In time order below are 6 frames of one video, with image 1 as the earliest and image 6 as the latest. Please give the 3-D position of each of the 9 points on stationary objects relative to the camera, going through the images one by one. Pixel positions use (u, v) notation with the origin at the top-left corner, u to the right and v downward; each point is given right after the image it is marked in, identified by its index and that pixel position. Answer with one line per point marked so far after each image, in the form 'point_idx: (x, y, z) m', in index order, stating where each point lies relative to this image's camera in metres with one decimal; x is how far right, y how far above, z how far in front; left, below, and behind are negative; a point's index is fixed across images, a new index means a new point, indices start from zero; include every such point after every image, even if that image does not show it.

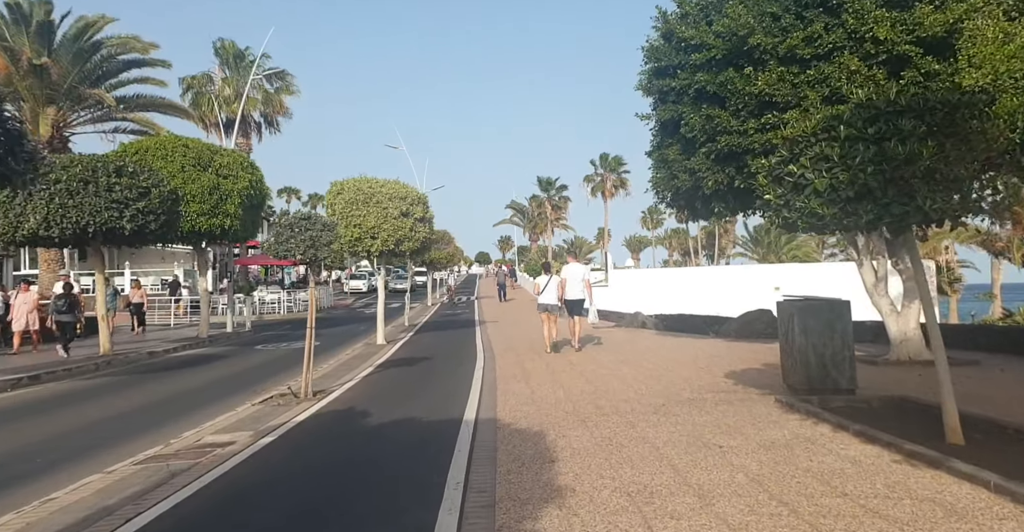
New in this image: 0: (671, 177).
0: (+3.2, +1.8, +12.1) m
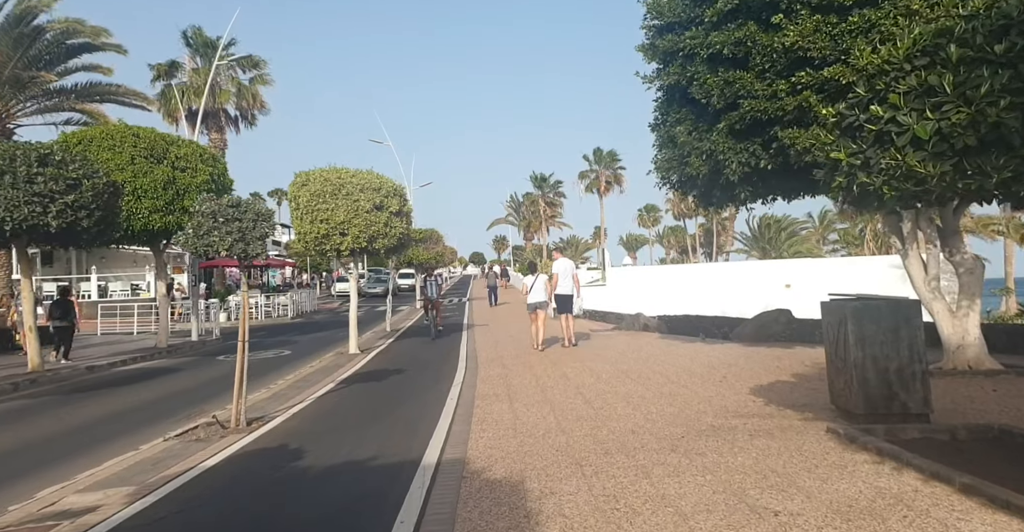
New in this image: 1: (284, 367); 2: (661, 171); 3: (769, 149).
0: (+2.9, +1.9, +10.4) m
1: (-5.4, -2.4, +14.4) m
2: (+2.7, +1.8, +11.1) m
3: (+3.7, +1.7, +9.0) m
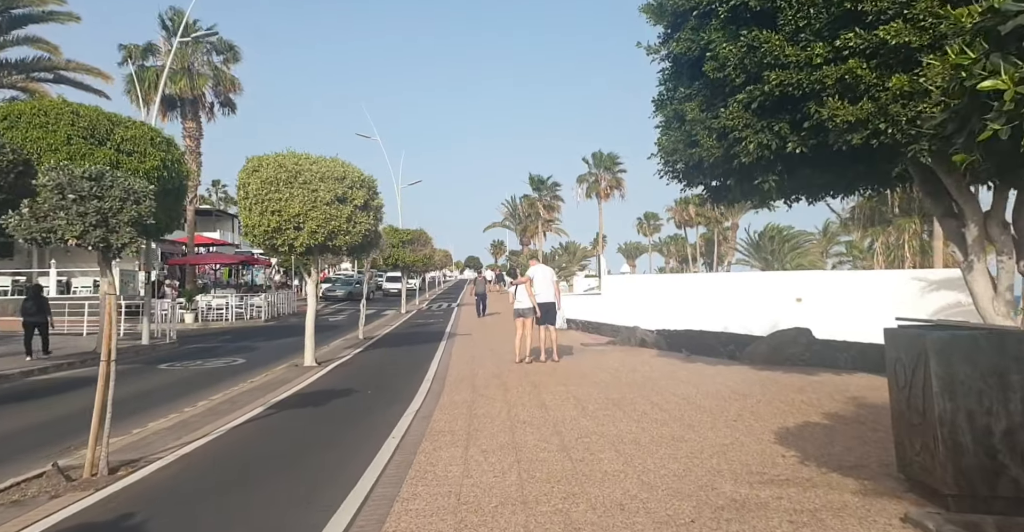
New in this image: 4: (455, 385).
0: (+2.5, +1.8, +8.6) m
1: (-5.9, -2.3, +12.6) m
2: (+2.3, +1.7, +9.2) m
3: (+3.4, +1.6, +7.2) m
4: (-1.0, -2.0, +10.5) m
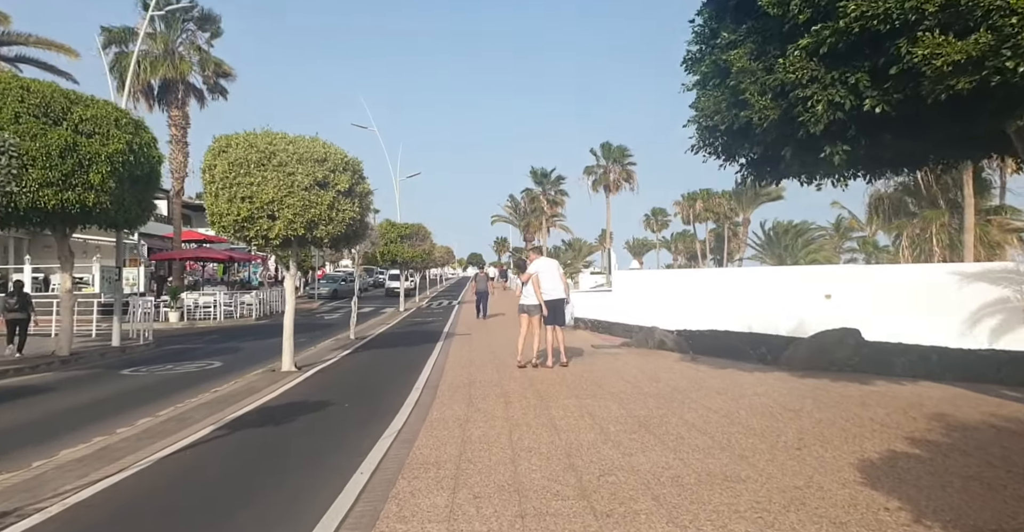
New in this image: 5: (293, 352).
0: (+2.5, +1.9, +7.0) m
1: (-5.8, -2.2, +11.1) m
2: (+2.4, +1.8, +7.7) m
3: (+3.4, +1.7, +5.6) m
4: (-0.9, -1.9, +8.9) m
5: (-4.3, -1.7, +11.9) m
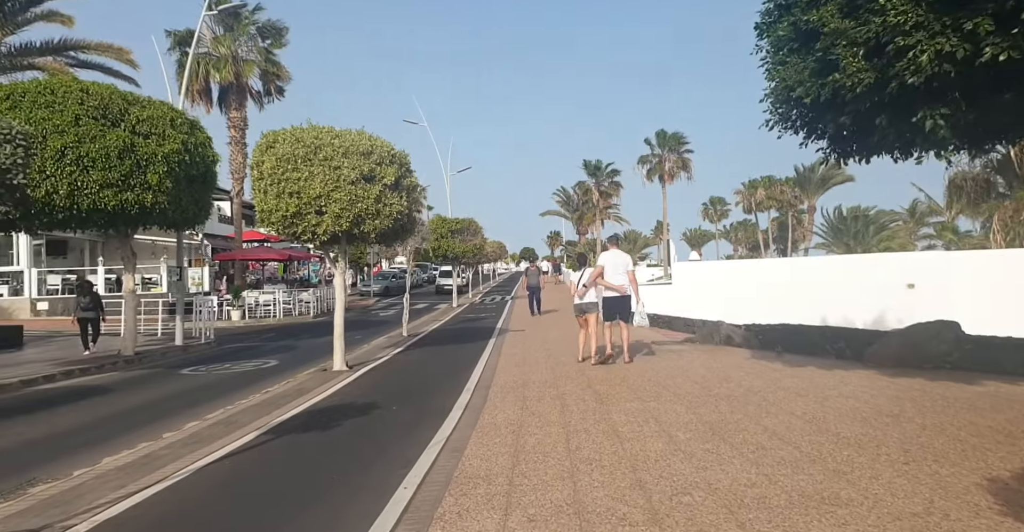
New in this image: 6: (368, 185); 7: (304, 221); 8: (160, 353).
0: (+3.1, +2.0, +6.2) m
1: (-4.8, -2.2, +11.0) m
2: (+3.0, +1.9, +6.9) m
3: (+3.8, +1.8, +4.7) m
4: (-0.1, -1.8, +8.4) m
5: (-3.2, -1.6, +11.7) m
6: (-2.6, +1.5, +11.2) m
7: (-3.7, +0.8, +10.9) m
8: (-9.0, -2.2, +15.6) m
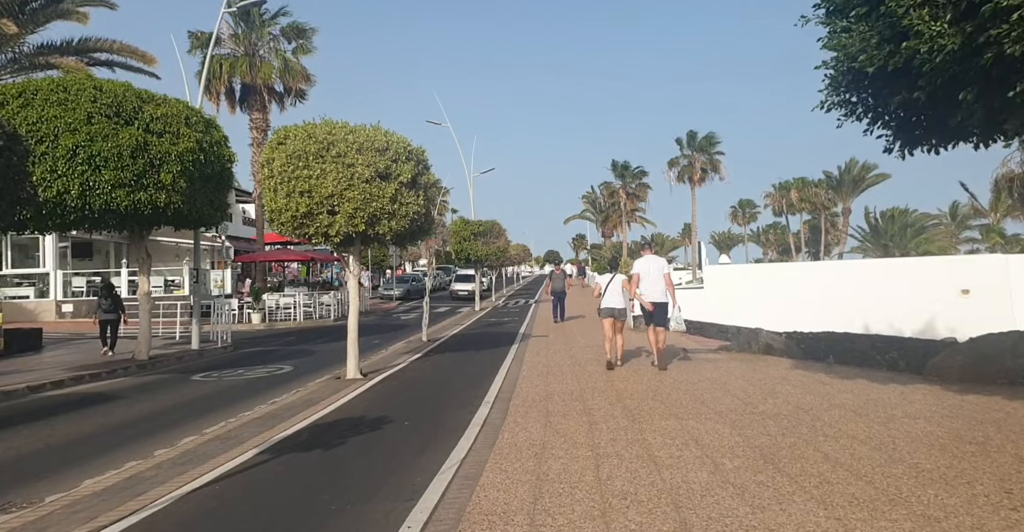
0: (+3.3, +2.0, +5.4) m
1: (-4.4, -2.2, +10.4) m
2: (+3.2, +1.9, +6.0) m
3: (+3.9, +1.8, +3.8) m
4: (+0.1, -1.9, +7.7) m
5: (-2.8, -1.7, +11.1) m
6: (-2.2, +1.4, +10.6) m
7: (-3.3, +0.7, +10.3) m
8: (-8.4, -2.3, +15.2) m
